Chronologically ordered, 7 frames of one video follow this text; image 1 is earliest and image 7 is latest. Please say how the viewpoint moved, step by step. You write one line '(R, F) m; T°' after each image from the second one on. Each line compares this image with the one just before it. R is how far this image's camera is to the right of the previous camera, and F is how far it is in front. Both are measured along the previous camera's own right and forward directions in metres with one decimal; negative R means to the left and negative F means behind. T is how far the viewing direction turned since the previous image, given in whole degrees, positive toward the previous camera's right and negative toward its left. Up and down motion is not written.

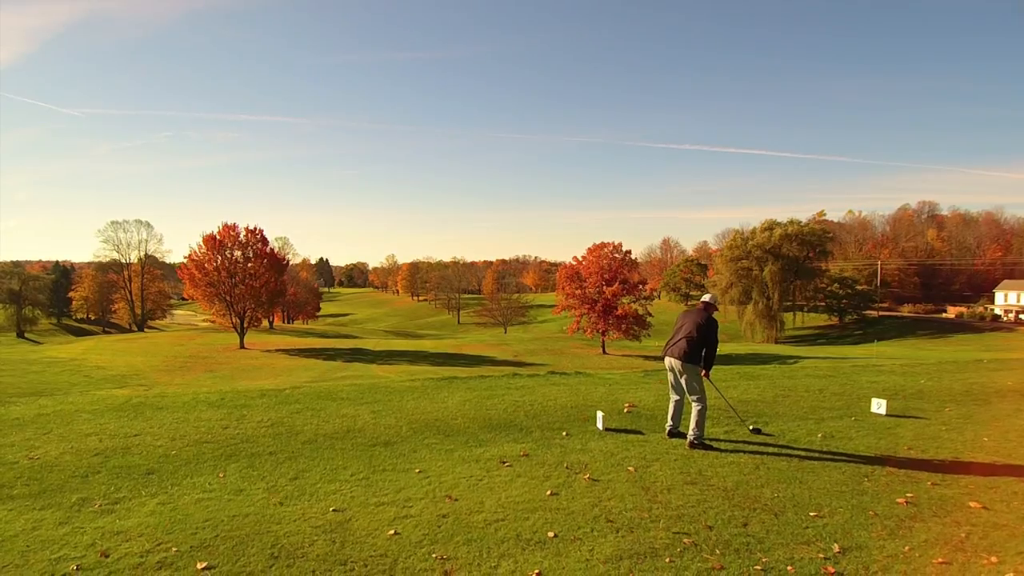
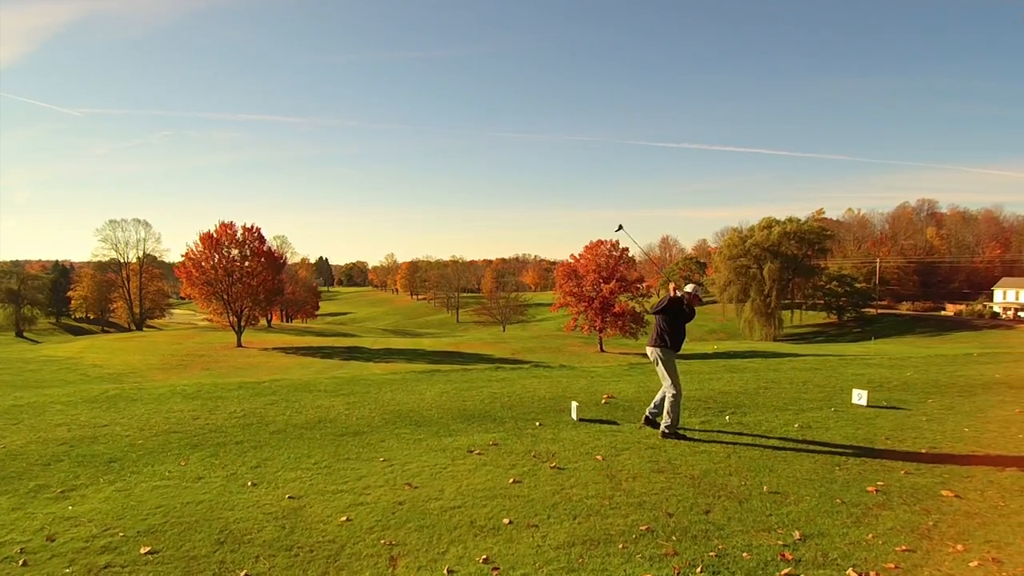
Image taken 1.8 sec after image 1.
(+0.3, +0.1) m; 0°
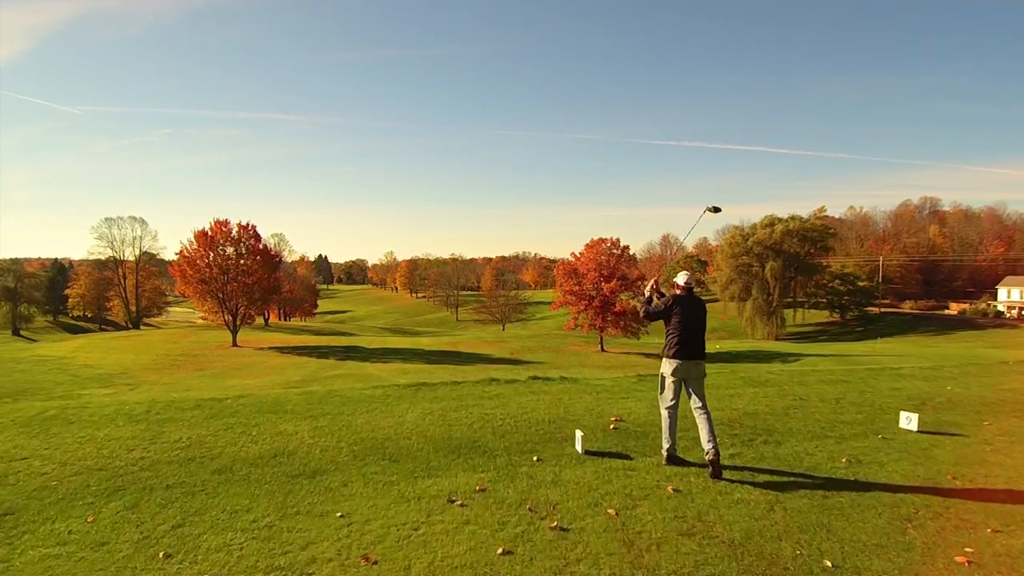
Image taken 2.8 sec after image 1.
(+0.1, +1.1) m; 0°
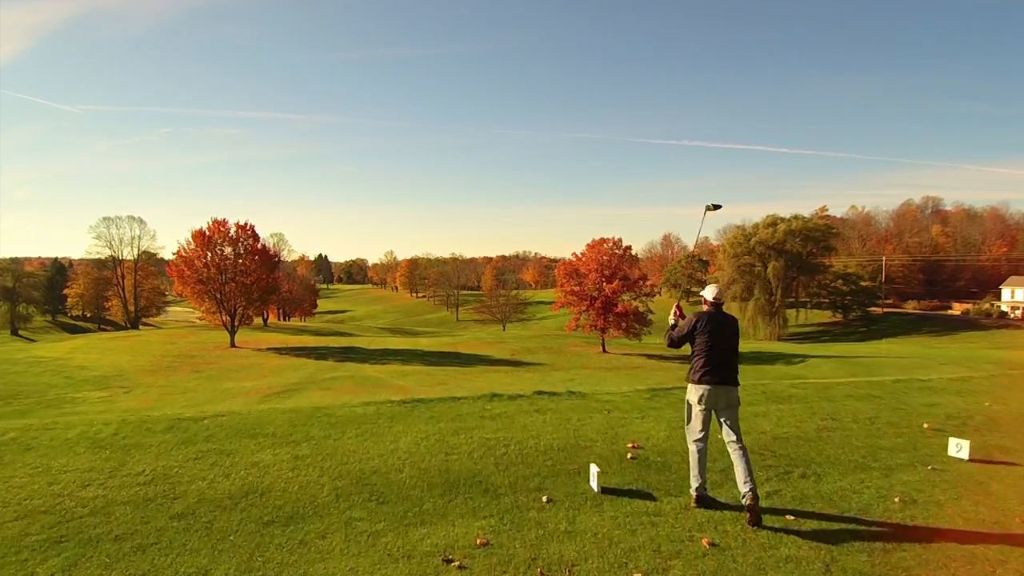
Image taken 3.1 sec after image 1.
(-0.1, +0.7) m; 0°
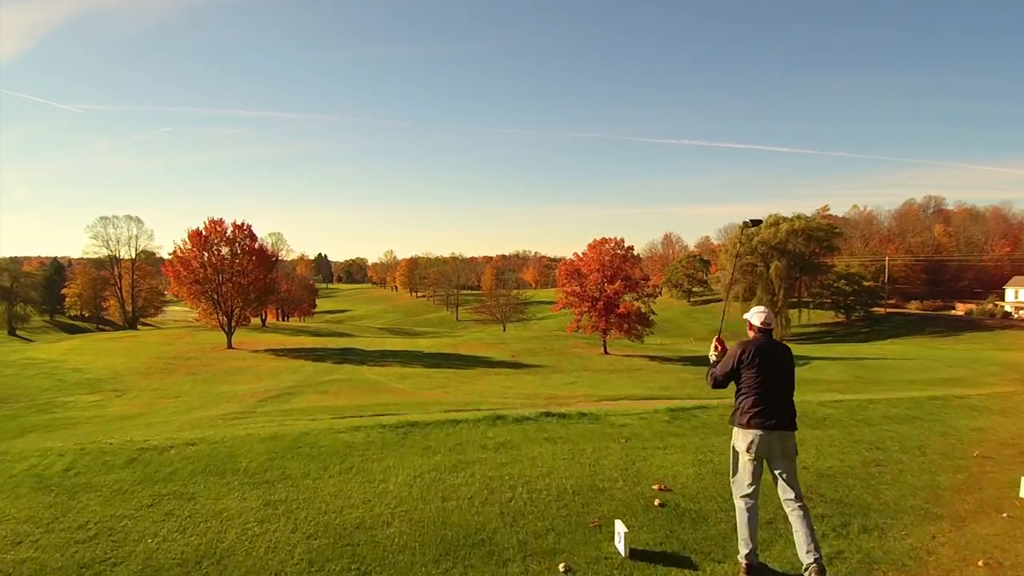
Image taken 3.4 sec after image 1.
(-0.1, +0.9) m; 0°
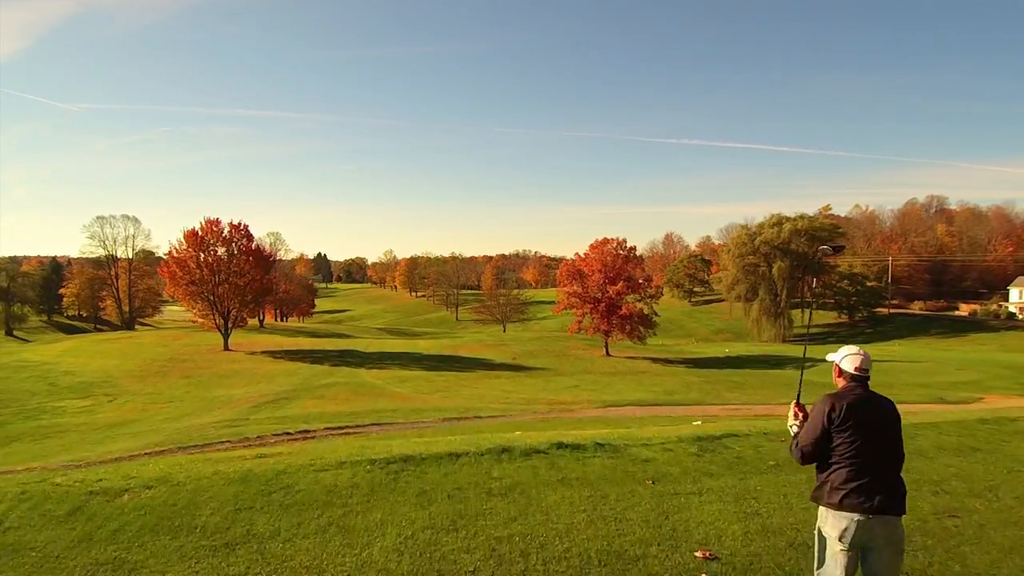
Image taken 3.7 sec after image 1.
(-0.1, +1.0) m; 0°
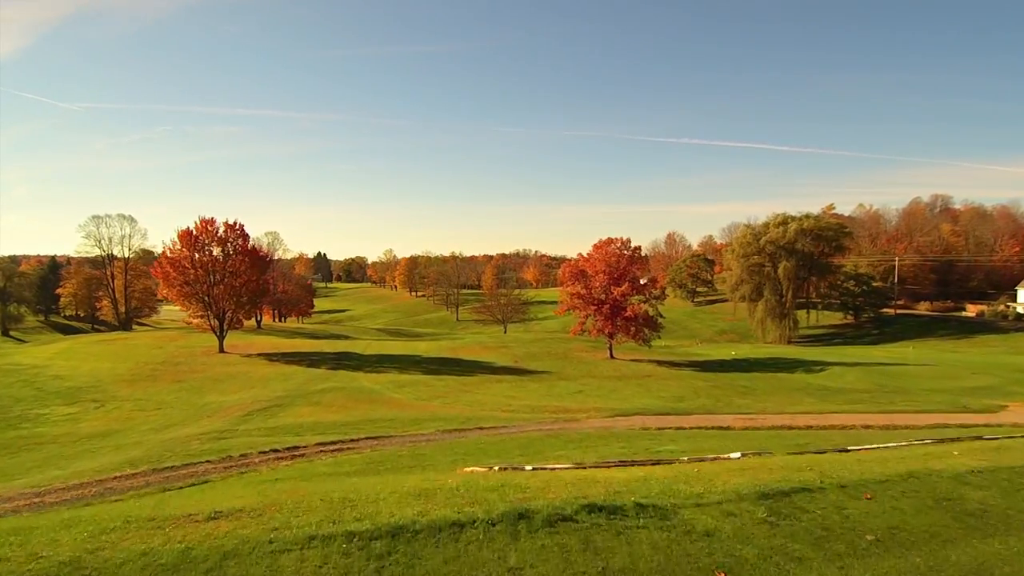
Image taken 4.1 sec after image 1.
(-0.2, +1.6) m; 0°
